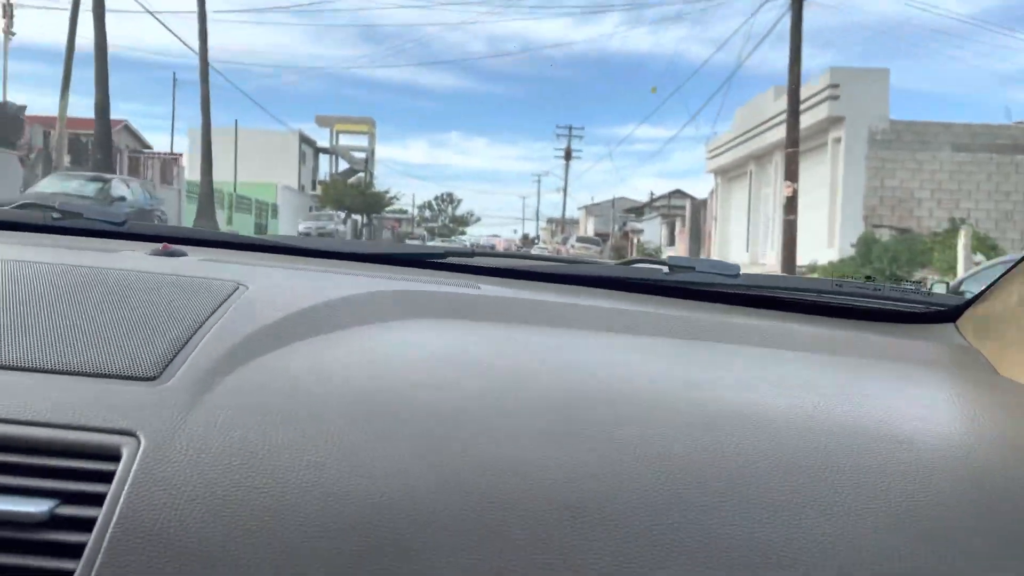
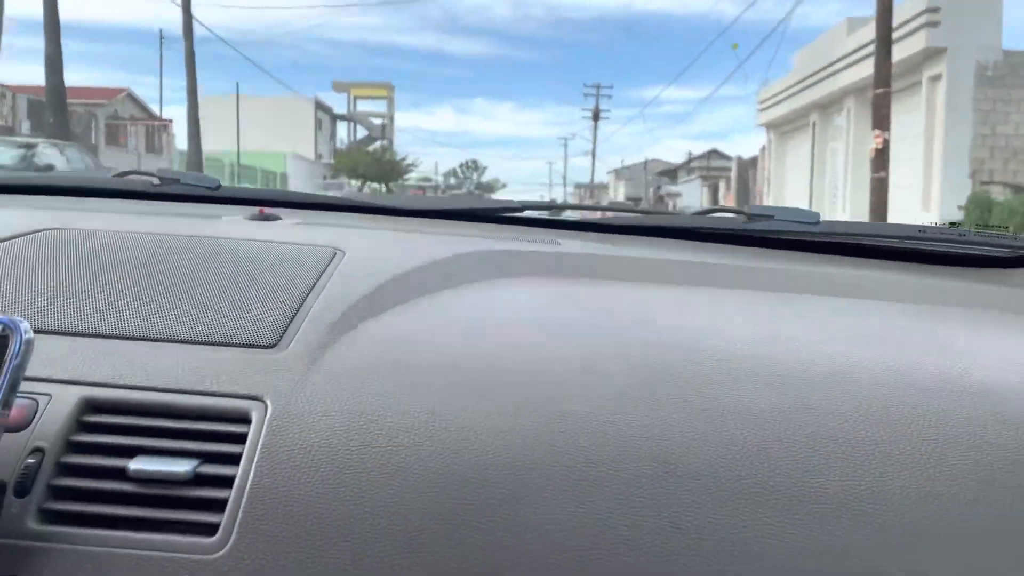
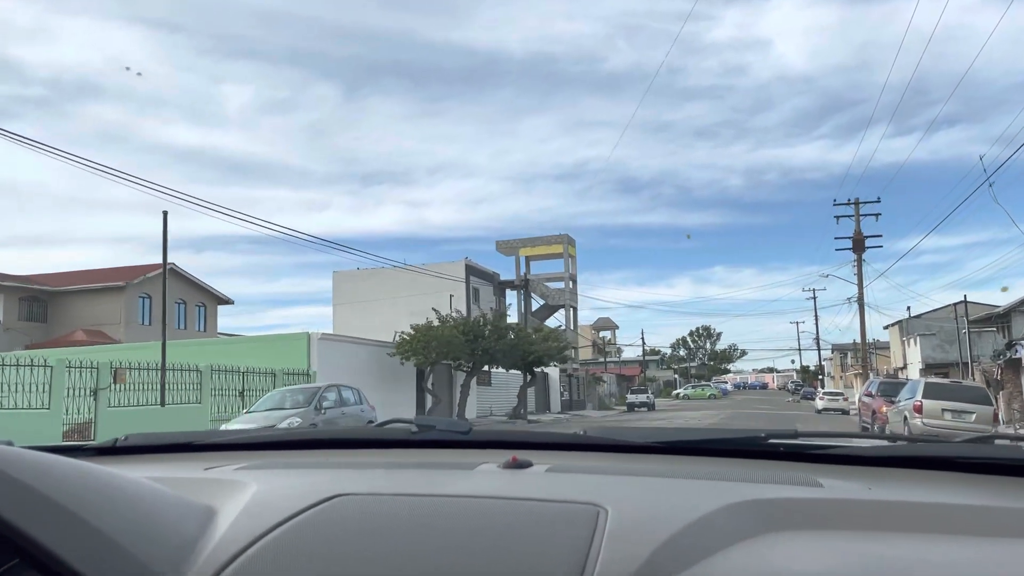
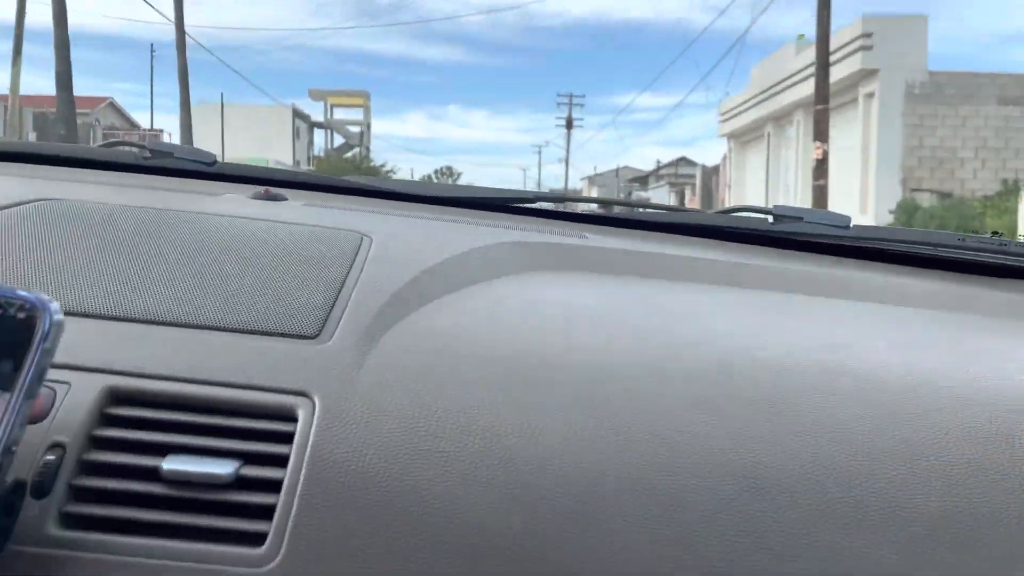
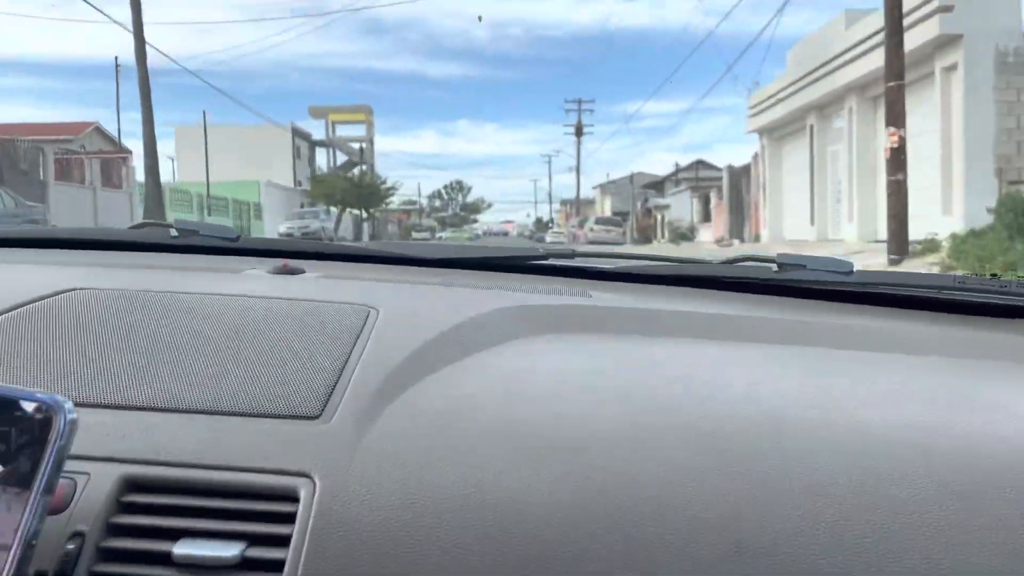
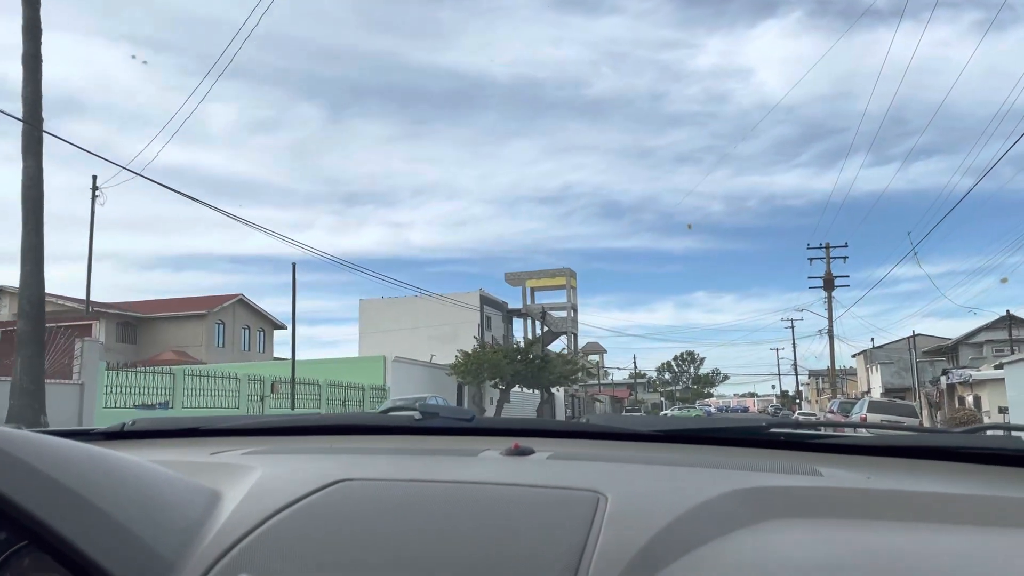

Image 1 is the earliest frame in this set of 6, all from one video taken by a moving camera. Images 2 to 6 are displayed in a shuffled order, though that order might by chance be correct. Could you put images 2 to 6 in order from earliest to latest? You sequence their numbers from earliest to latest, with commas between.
4, 2, 5, 6, 3
